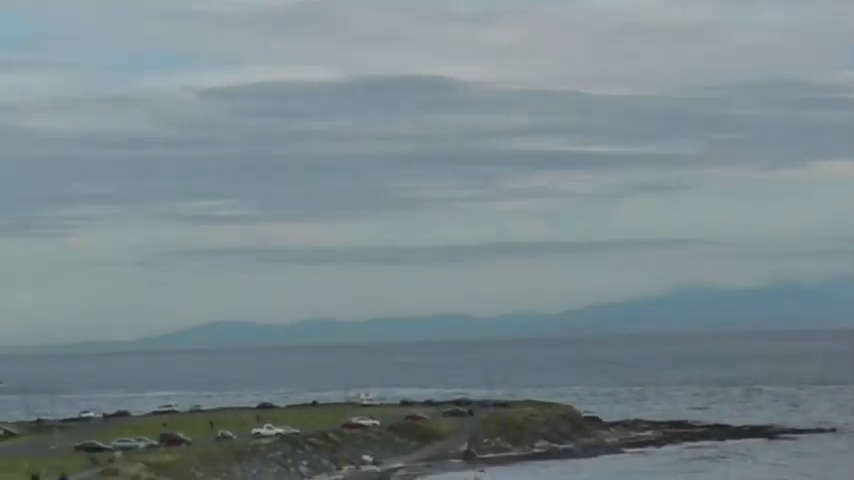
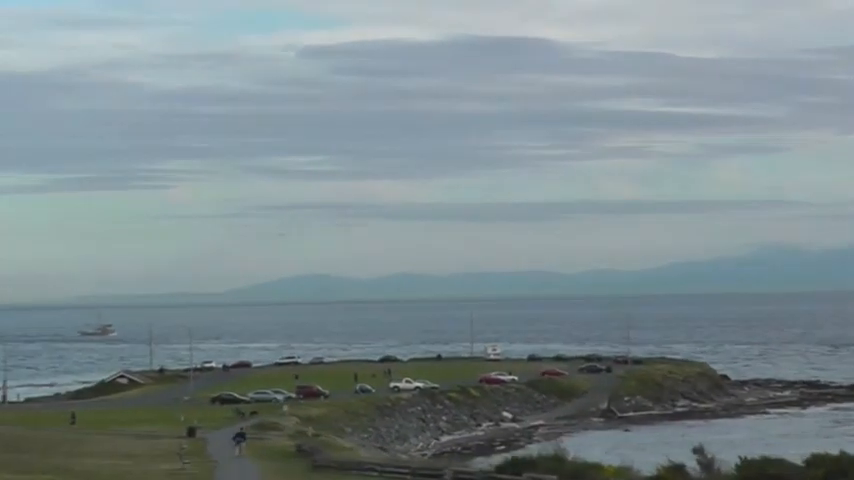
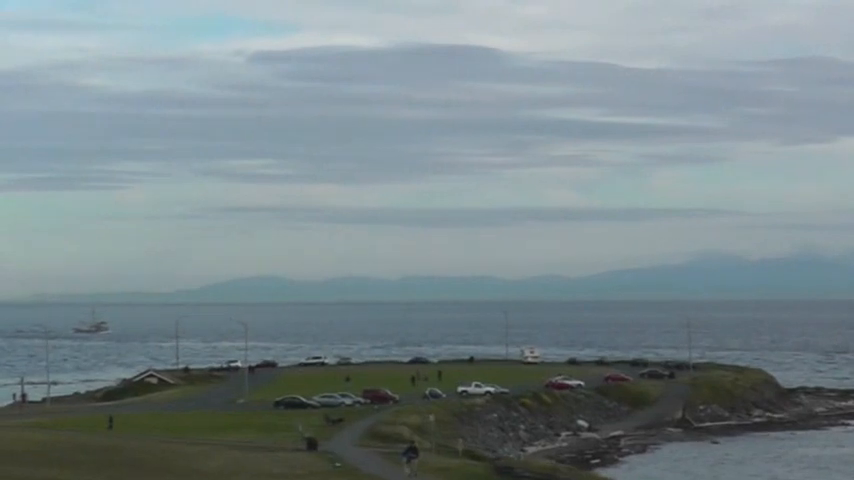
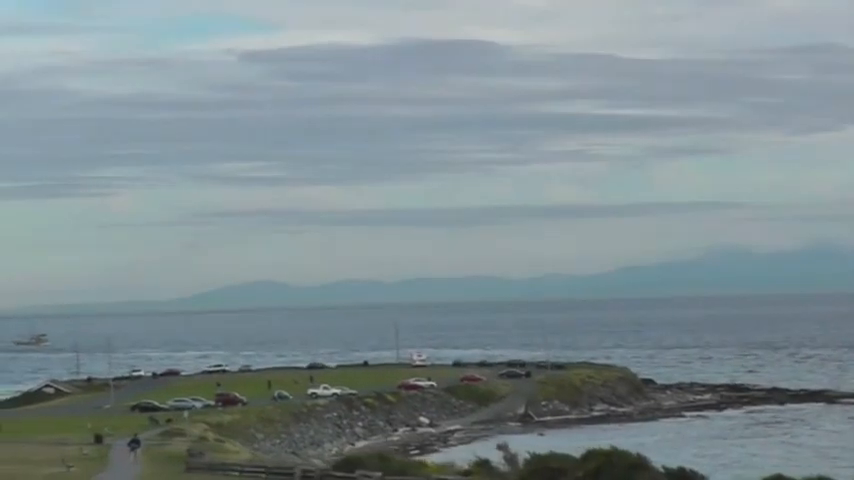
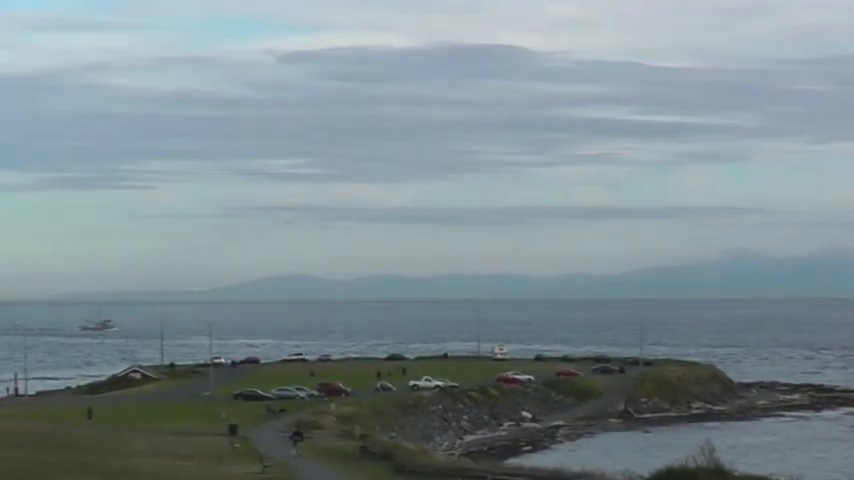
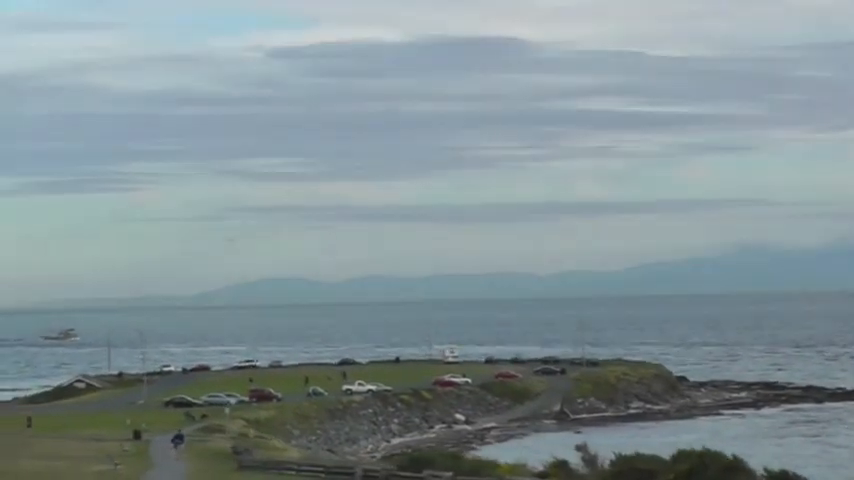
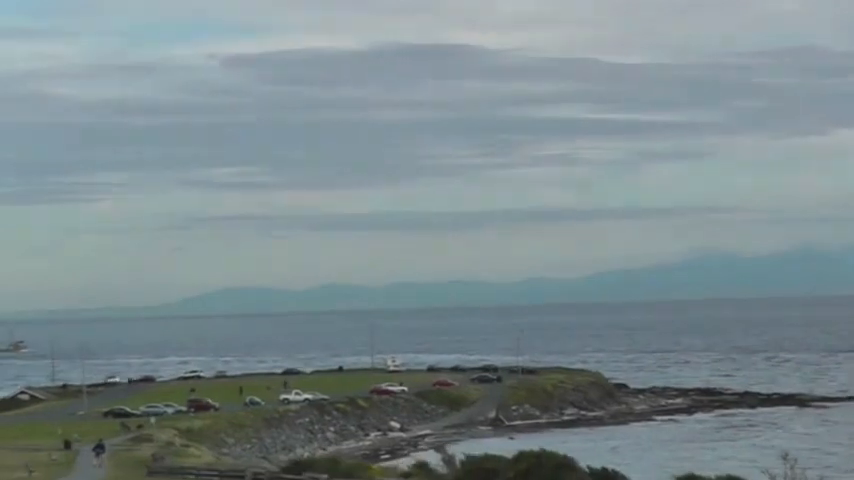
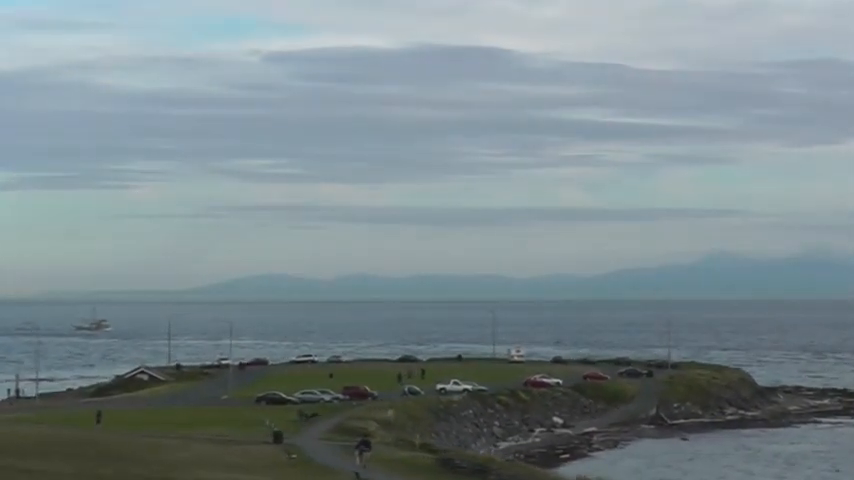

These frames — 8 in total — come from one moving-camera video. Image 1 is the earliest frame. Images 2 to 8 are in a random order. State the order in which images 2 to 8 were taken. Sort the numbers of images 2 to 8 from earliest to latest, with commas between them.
7, 4, 6, 2, 5, 8, 3
